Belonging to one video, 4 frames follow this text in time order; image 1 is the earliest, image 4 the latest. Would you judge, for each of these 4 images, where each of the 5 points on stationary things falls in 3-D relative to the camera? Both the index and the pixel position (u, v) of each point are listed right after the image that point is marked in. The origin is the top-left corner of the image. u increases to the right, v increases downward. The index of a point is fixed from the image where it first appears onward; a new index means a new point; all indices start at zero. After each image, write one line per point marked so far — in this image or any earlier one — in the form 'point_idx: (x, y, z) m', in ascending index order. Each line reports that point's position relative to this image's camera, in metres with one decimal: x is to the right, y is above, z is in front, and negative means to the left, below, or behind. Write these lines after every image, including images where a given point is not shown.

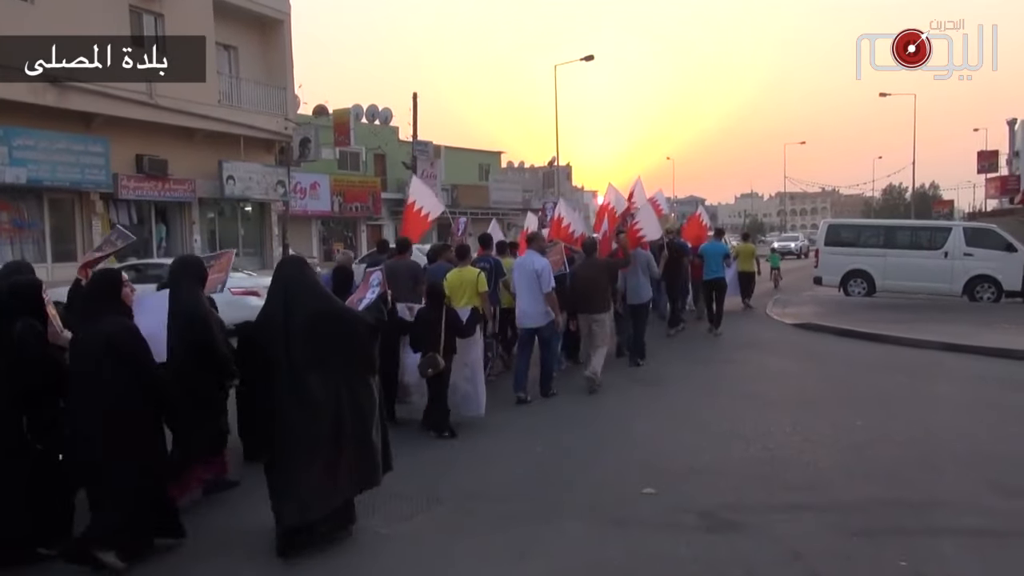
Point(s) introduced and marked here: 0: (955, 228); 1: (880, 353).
0: (+9.7, +1.3, +18.4) m
1: (+4.9, -0.9, +11.2) m
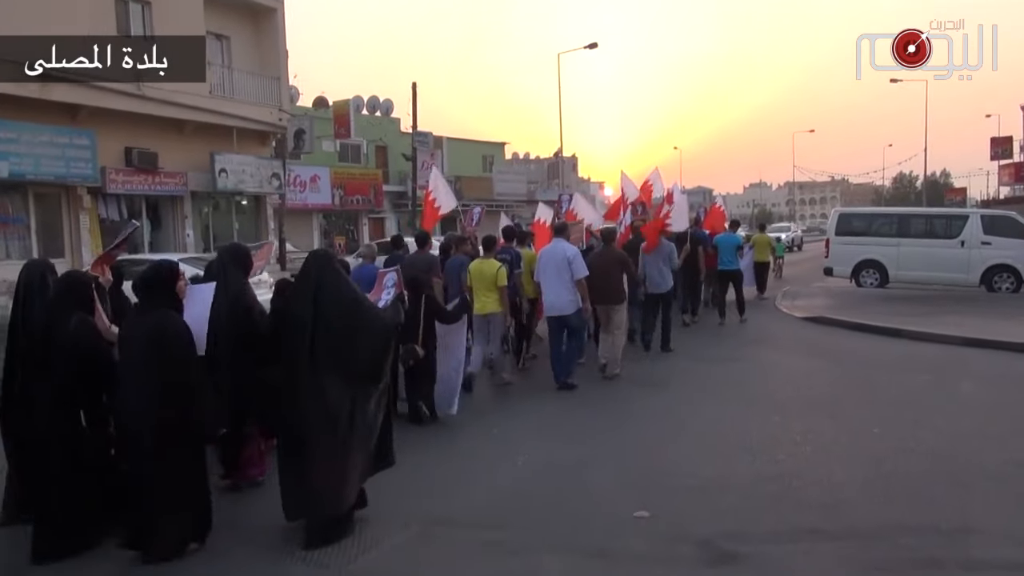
0: (+9.7, +1.5, +17.7) m
1: (+4.8, -0.8, +10.6) m
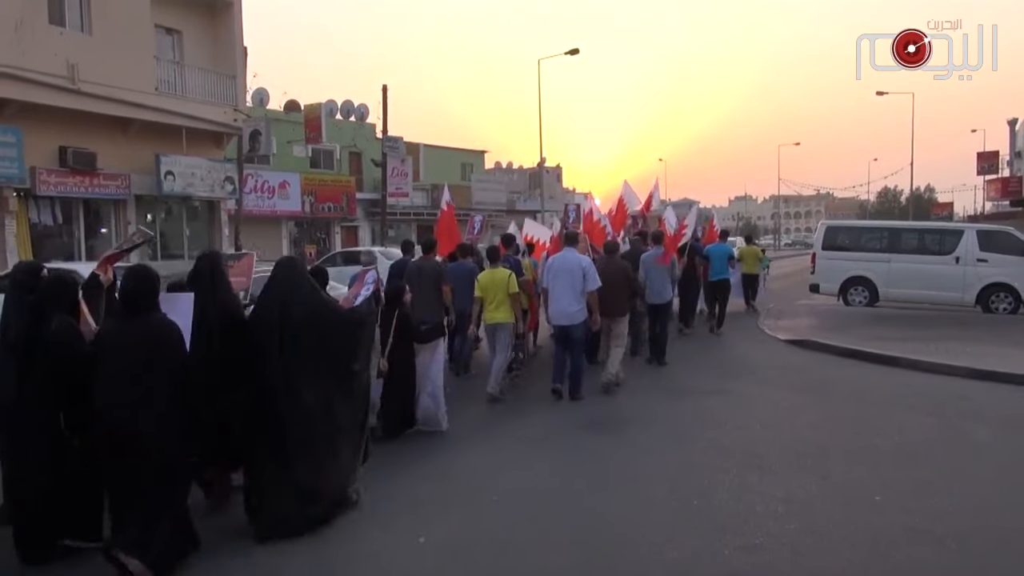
0: (+8.9, +1.1, +16.6) m
1: (+4.2, -1.0, +9.3) m
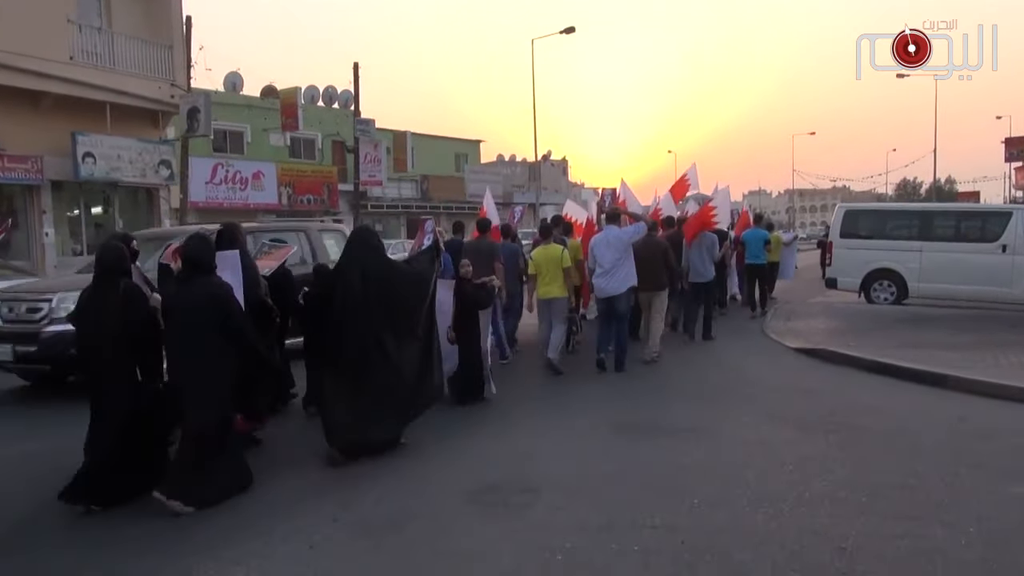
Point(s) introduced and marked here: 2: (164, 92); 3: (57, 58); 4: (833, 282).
0: (+8.3, +1.2, +13.8) m
1: (+3.4, -1.0, +6.7) m
2: (-7.8, +4.4, +19.1) m
3: (-9.0, +4.5, +16.7) m
4: (+5.9, +0.1, +15.5) m
